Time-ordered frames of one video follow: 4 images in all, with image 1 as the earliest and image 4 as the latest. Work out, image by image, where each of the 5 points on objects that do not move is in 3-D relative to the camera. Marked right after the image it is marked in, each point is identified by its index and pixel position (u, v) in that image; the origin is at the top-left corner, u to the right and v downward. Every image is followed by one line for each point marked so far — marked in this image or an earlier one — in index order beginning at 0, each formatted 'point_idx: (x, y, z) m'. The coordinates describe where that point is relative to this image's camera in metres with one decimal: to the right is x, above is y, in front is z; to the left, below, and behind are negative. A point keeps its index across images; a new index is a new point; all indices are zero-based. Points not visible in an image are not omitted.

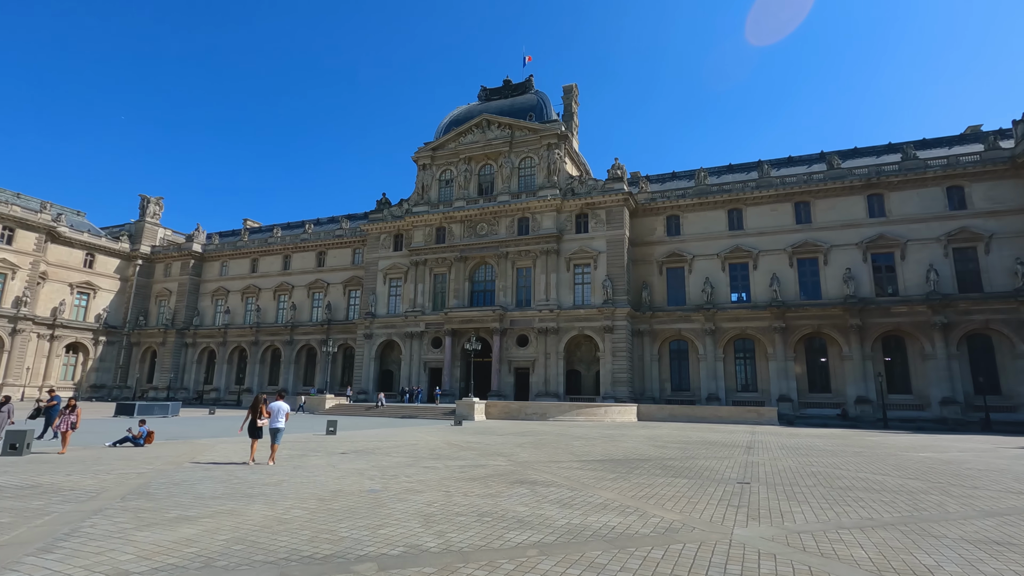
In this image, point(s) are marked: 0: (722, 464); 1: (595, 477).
0: (+4.4, -3.7, +11.2) m
1: (+1.4, -3.1, +8.8) m
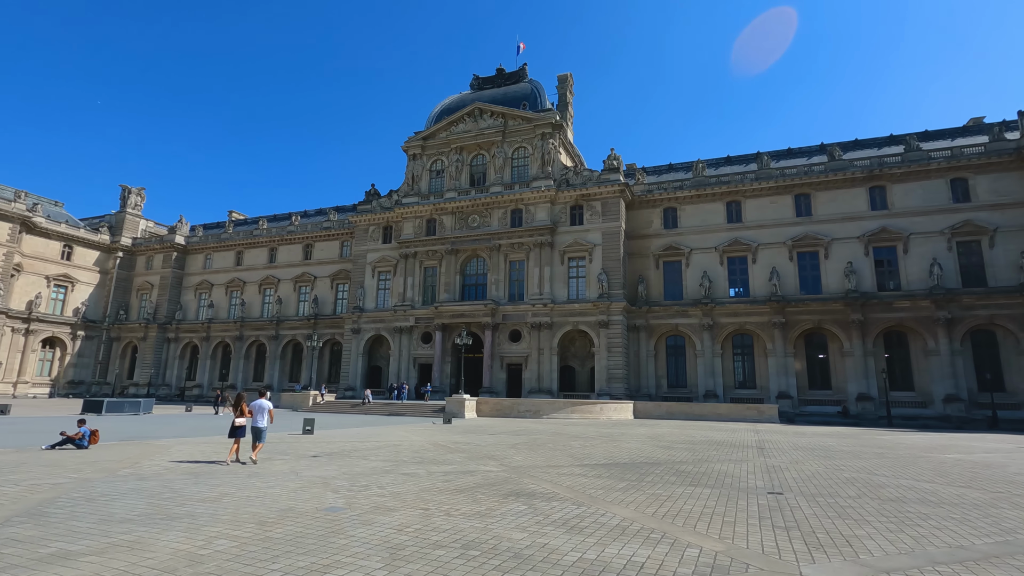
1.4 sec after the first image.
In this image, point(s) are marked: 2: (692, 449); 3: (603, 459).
0: (+4.3, -3.3, +10.0) m
1: (+1.3, -2.8, +7.5) m
2: (+4.5, -4.1, +13.6) m
3: (+1.8, -3.4, +10.8) m
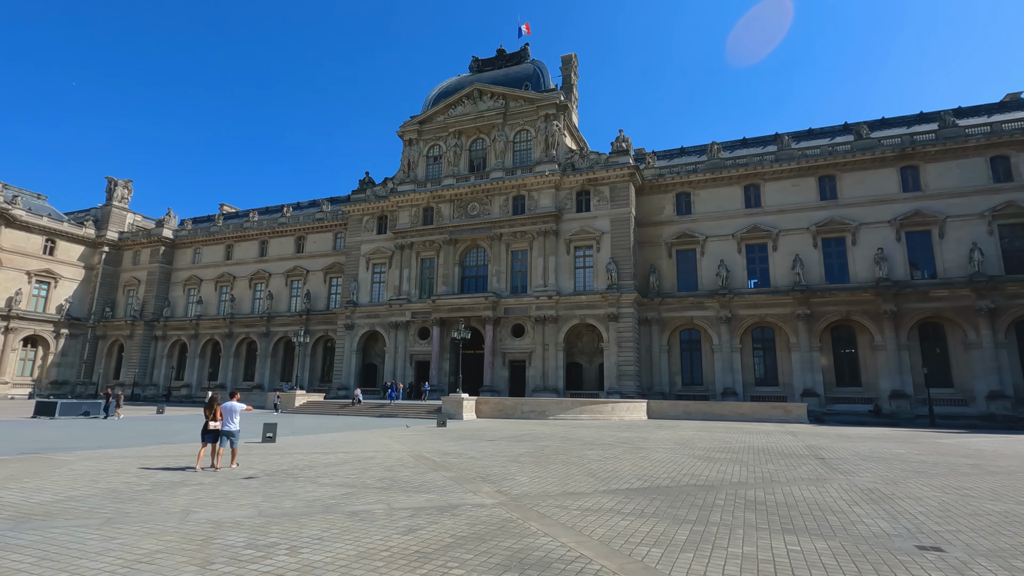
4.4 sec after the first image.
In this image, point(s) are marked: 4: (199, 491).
0: (+4.3, -2.8, +7.3) m
1: (+1.3, -2.2, +4.8) m
2: (+4.6, -3.5, +10.9) m
3: (+1.9, -2.9, +8.1) m
4: (-3.9, -2.5, +6.8) m
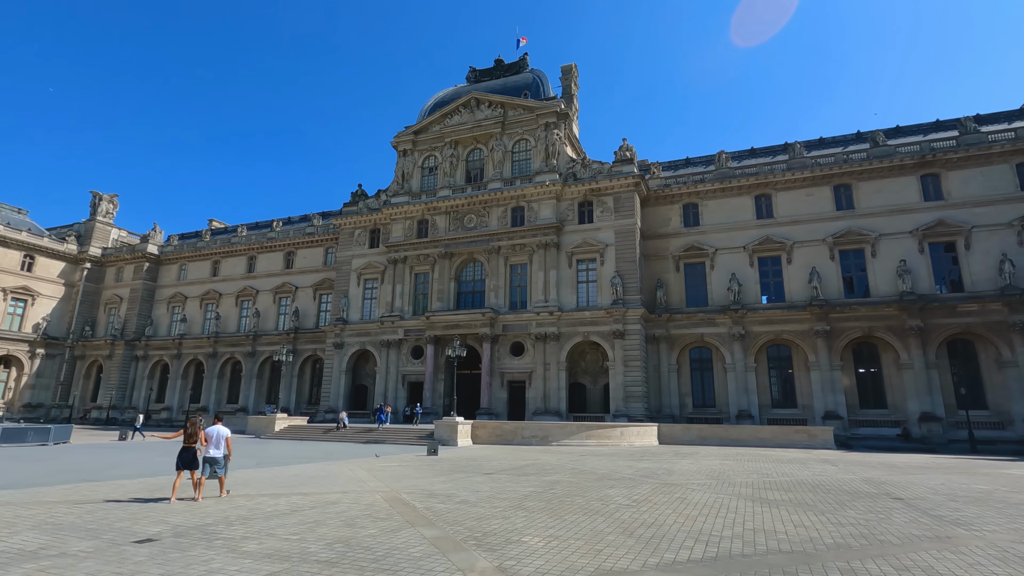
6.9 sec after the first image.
0: (+4.4, -2.6, +5.0) m
1: (+1.4, -1.9, +2.5) m
2: (+4.6, -3.4, +8.5) m
3: (+1.9, -2.7, +5.8) m
4: (-3.8, -2.3, +4.4) m
